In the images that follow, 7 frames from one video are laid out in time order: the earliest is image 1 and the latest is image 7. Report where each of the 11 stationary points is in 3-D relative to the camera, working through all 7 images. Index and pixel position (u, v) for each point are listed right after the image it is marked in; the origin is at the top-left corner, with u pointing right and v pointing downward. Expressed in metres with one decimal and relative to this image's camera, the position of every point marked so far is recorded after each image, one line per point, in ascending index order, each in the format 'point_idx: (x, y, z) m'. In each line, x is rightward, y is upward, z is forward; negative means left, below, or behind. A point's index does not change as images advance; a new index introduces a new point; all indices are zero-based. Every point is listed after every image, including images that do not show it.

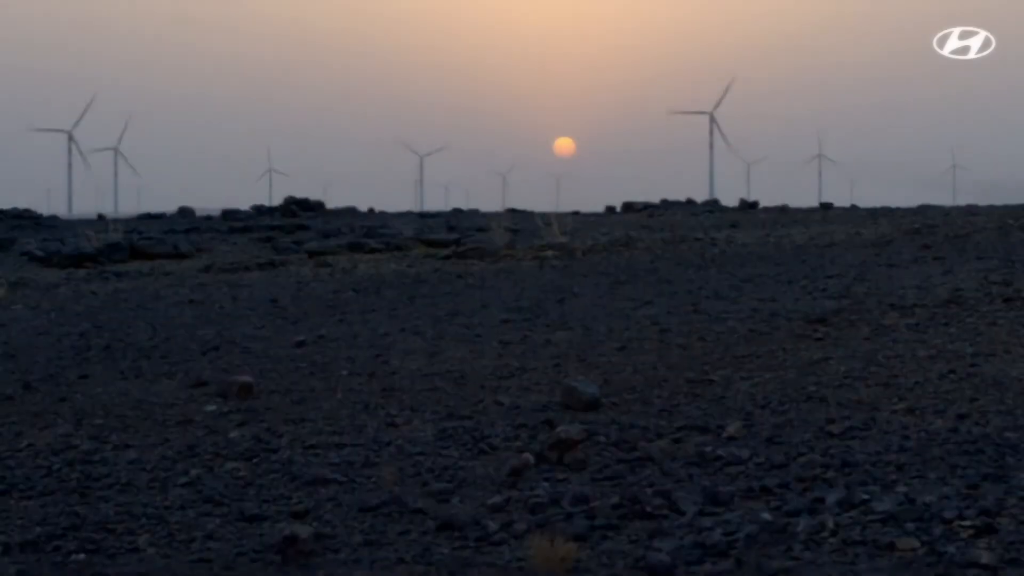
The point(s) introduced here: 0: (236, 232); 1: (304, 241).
0: (-2.1, +0.4, +19.7) m
1: (-1.4, +0.3, +17.6) m
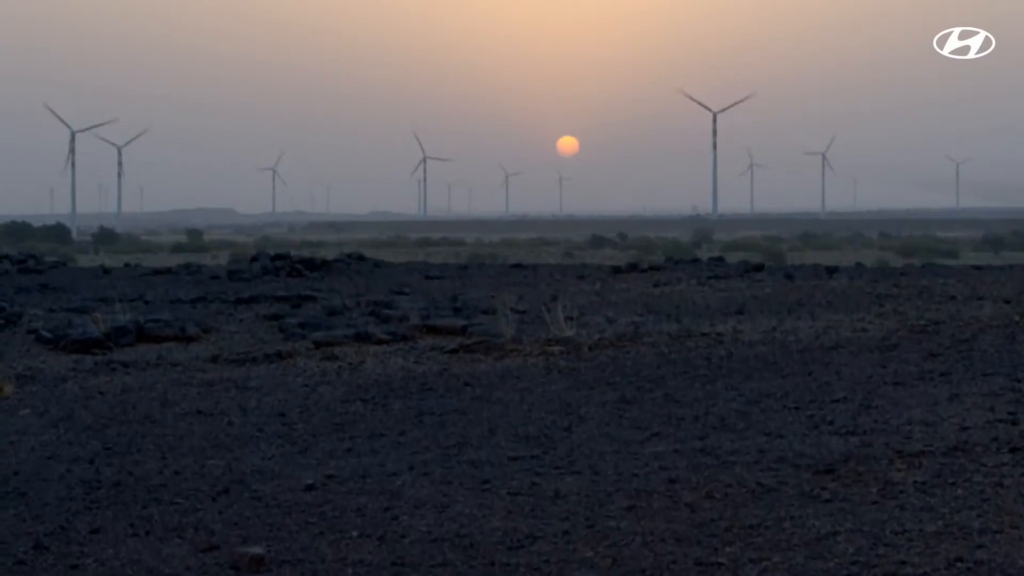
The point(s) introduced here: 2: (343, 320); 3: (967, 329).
0: (-2.1, -0.1, +19.7) m
1: (-1.4, -0.2, +17.7) m
2: (-1.2, -0.2, +17.6) m
3: (+2.5, -0.2, +14.2) m
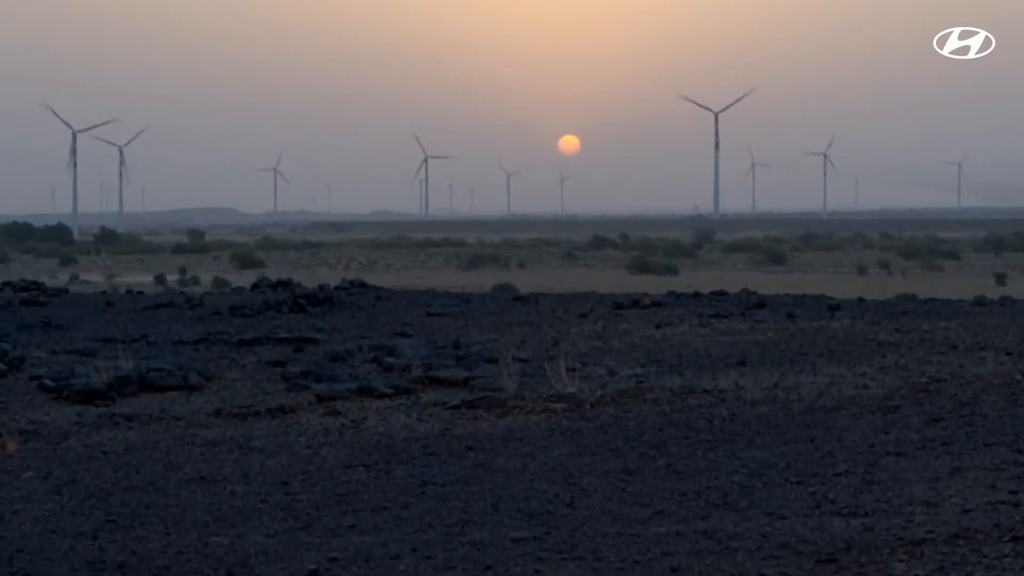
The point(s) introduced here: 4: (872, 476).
0: (-2.1, -0.4, +19.7) m
1: (-1.4, -0.5, +17.7) m
2: (-1.1, -0.5, +17.6) m
3: (+2.5, -0.6, +14.2) m
4: (+1.6, -0.8, +11.4) m
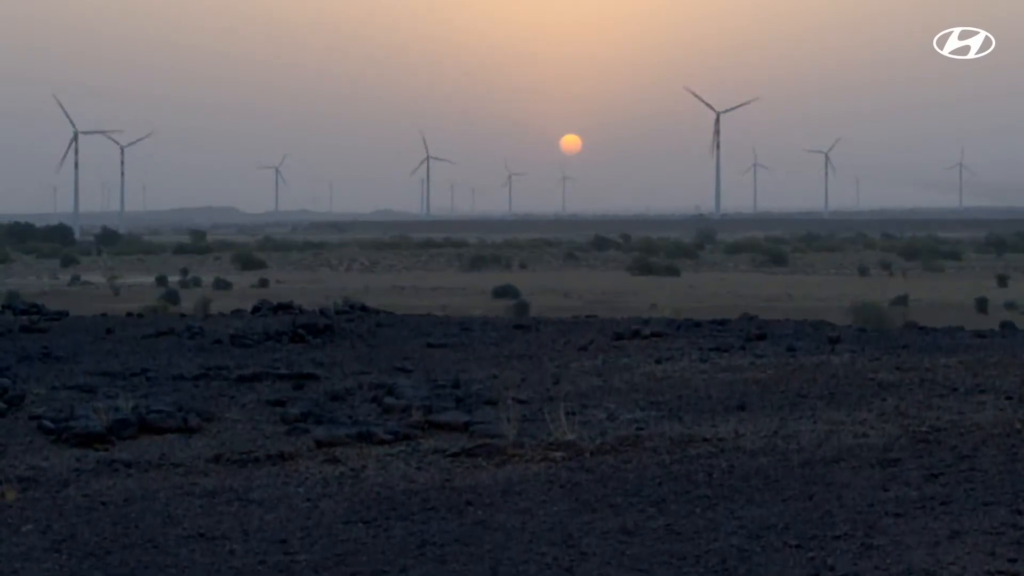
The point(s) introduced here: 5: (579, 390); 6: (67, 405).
0: (-2.1, -0.7, +19.7) m
1: (-1.4, -0.8, +17.7) m
2: (-1.1, -0.8, +17.6) m
3: (+2.5, -0.8, +14.2) m
4: (+1.6, -1.1, +11.4) m
5: (+0.4, -0.7, +17.9) m
6: (-3.2, -0.8, +18.4) m
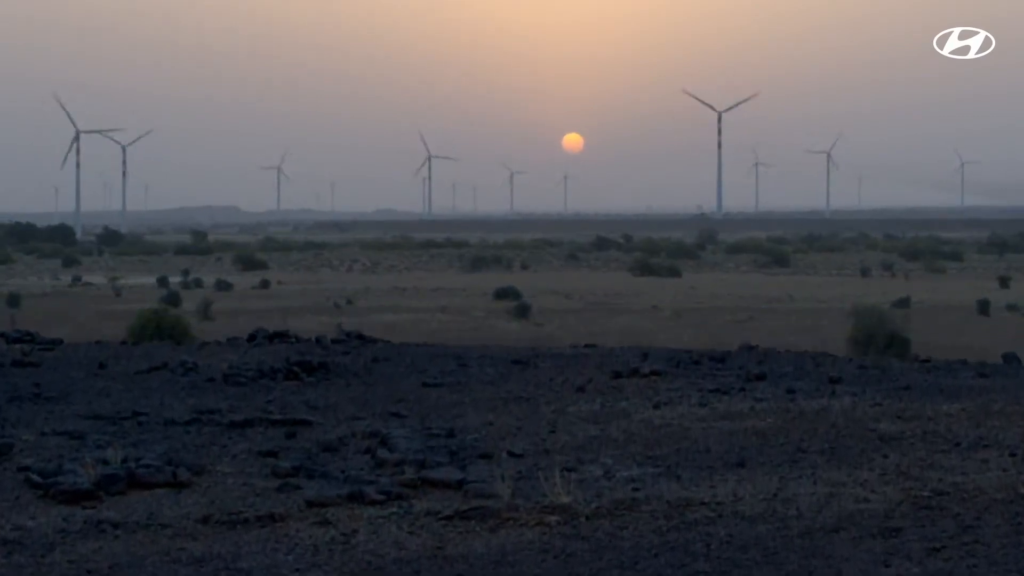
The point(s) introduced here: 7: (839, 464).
0: (-2.1, -1.1, +19.4) m
1: (-1.4, -1.2, +17.4) m
2: (-1.2, -1.2, +17.3) m
3: (+2.5, -1.2, +13.9) m
4: (+1.5, -1.4, +11.1) m
5: (+0.4, -1.1, +17.6) m
6: (-3.2, -1.2, +18.1) m
7: (+2.0, -1.1, +16.0) m
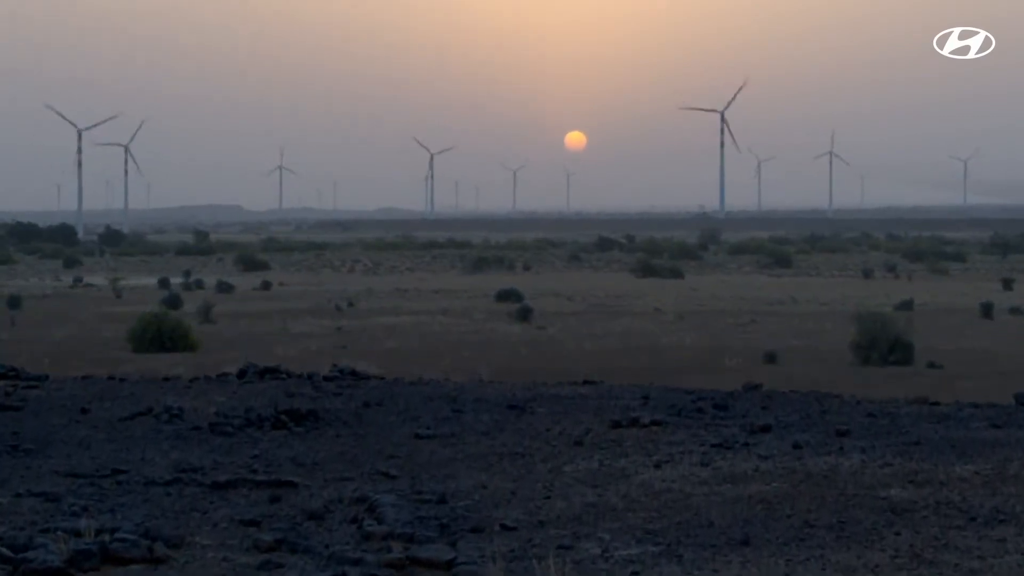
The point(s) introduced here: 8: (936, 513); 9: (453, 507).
0: (-2.1, -1.5, +18.6) m
1: (-1.4, -1.6, +16.6) m
2: (-1.2, -1.6, +16.5) m
3: (+2.4, -1.6, +13.1) m
4: (+1.5, -1.8, +10.3) m
5: (+0.4, -1.5, +16.8) m
6: (-3.2, -1.6, +17.3) m
7: (+2.0, -1.5, +15.2) m
8: (+2.7, -1.4, +16.3) m
9: (-0.4, -1.4, +17.3) m
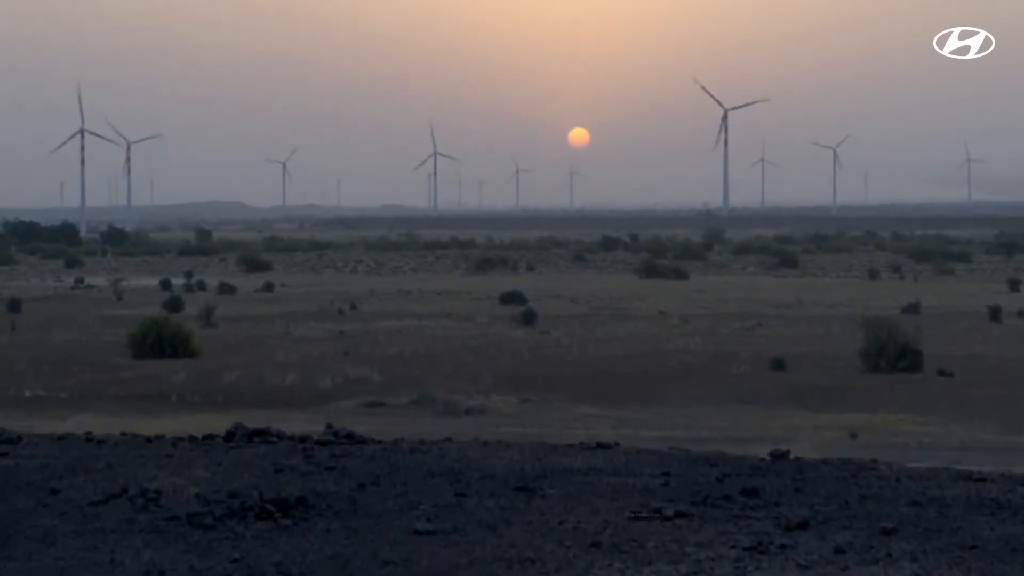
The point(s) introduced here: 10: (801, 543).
0: (-2.1, -2.1, +16.6) m
1: (-1.4, -2.2, +14.5) m
2: (-1.1, -2.2, +14.4) m
3: (+2.5, -2.2, +11.0) m
4: (+1.6, -2.5, +8.2) m
5: (+0.4, -2.1, +14.7) m
6: (-3.2, -2.2, +15.2) m
7: (+2.0, -2.1, +13.1) m
8: (+2.7, -2.0, +14.2) m
9: (-0.3, -2.1, +15.2) m
10: (+2.1, -1.8, +18.6) m
